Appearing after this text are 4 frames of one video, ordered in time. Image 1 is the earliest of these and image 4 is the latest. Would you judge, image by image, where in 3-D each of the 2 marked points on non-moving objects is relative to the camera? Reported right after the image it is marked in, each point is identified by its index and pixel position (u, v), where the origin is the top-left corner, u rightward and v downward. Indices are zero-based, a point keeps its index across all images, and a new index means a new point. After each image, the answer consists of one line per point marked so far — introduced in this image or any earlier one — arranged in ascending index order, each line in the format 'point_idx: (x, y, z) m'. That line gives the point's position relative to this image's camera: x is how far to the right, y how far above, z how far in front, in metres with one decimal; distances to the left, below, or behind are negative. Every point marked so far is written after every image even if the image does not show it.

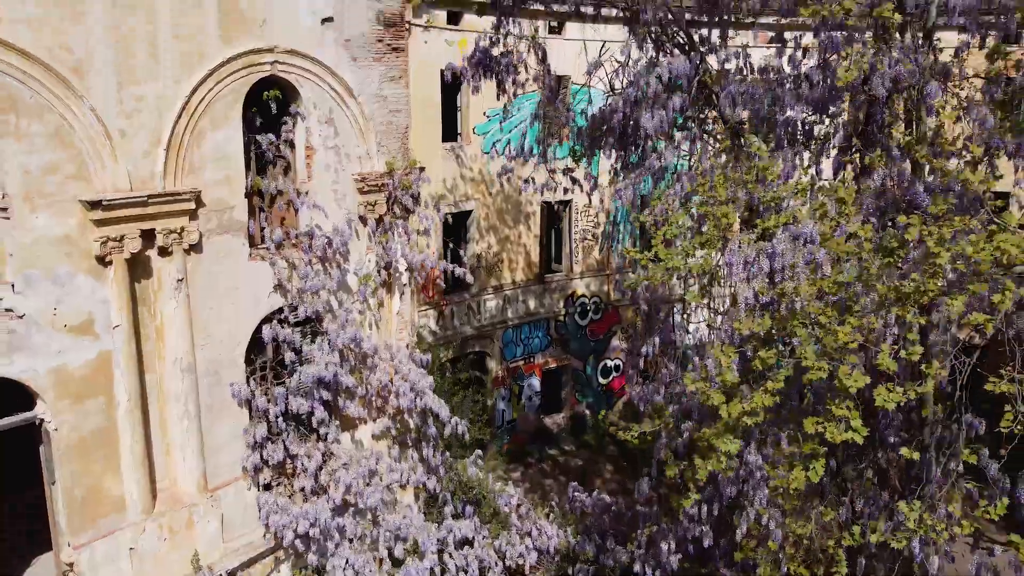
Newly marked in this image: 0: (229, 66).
0: (-2.4, +1.9, +6.8) m
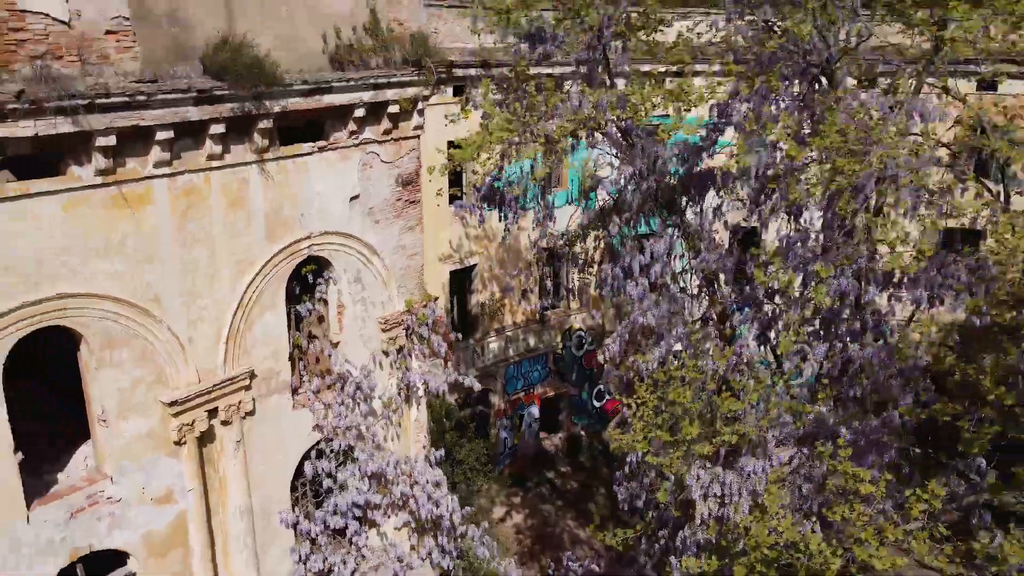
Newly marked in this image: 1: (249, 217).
0: (-2.4, +0.3, +7.9) m
1: (-2.5, +0.7, +7.6) m
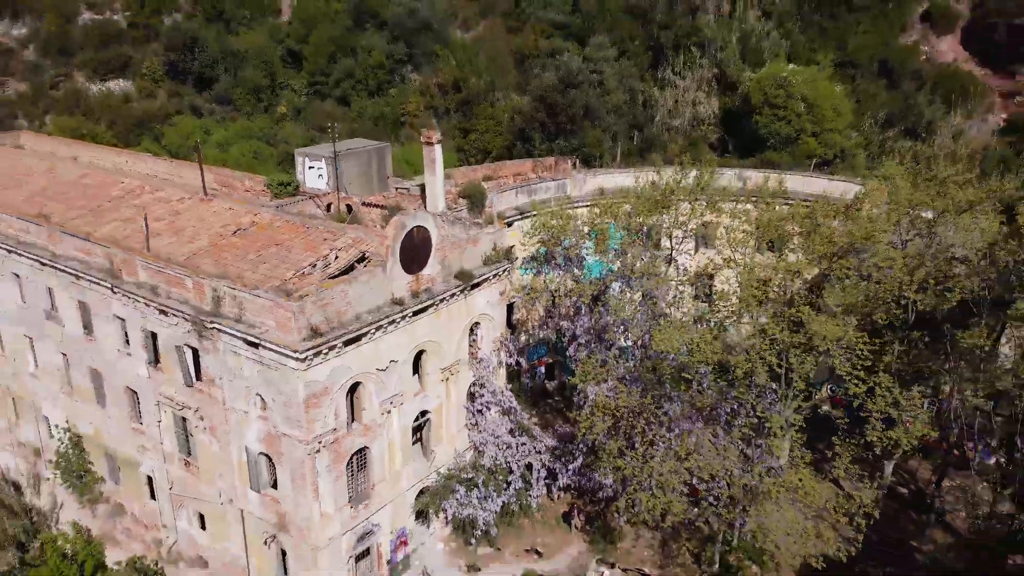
0: (-1.5, -1.2, +25.7) m
1: (-1.6, -0.8, +25.4) m
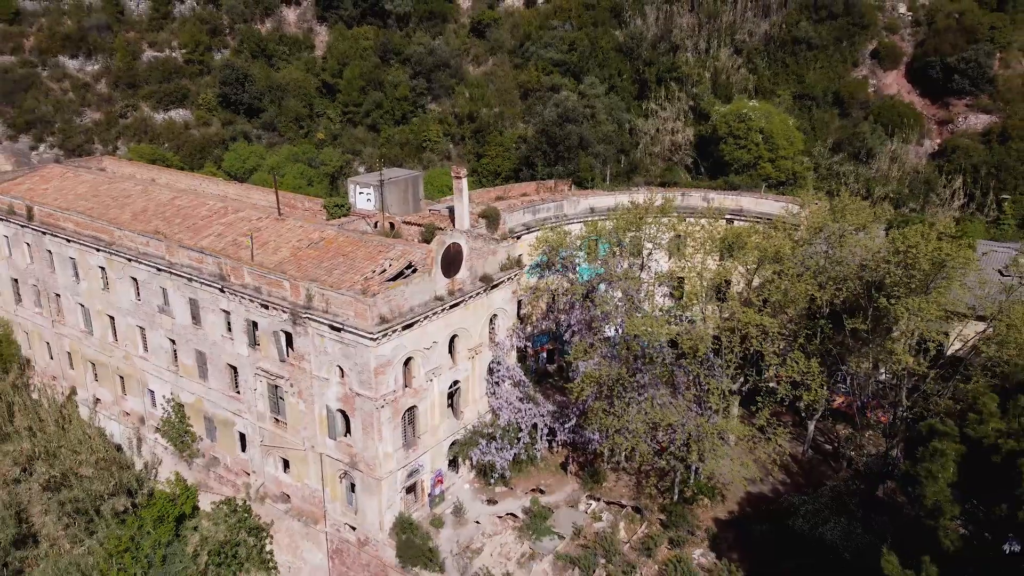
0: (-1.1, -1.2, +33.9) m
1: (-1.2, -0.8, +33.6) m
